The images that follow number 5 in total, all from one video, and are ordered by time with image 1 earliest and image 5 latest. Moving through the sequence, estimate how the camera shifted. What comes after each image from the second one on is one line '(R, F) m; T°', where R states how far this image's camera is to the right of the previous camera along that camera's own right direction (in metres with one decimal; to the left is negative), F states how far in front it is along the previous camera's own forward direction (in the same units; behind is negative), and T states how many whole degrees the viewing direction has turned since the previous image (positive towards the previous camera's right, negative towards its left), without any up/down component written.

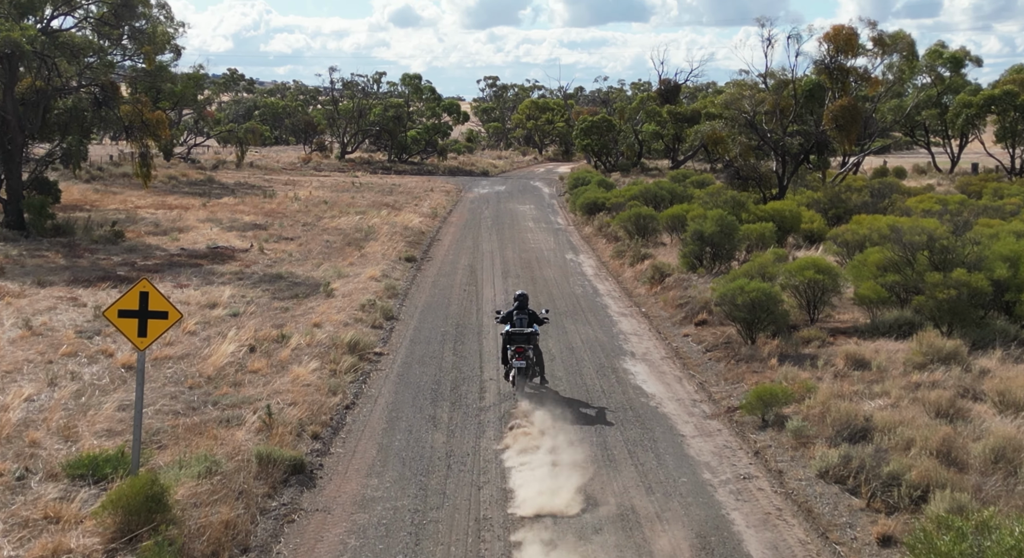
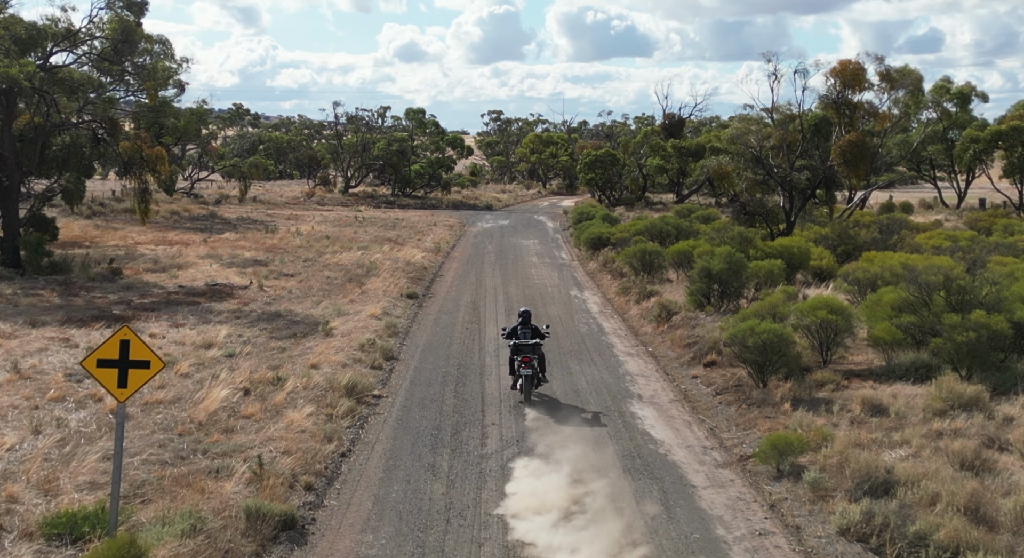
(0.0, +0.5) m; 0°
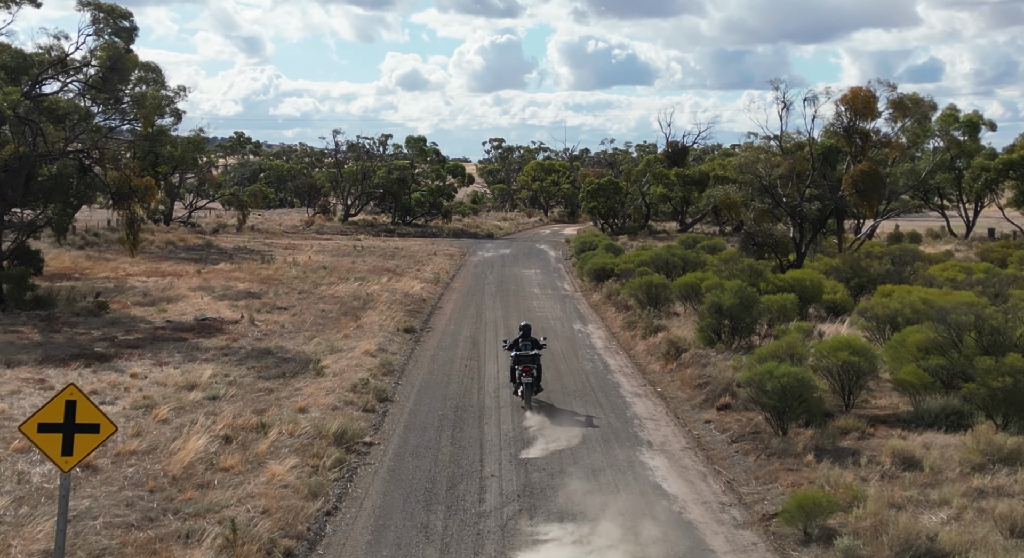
(0.0, +1.0) m; 0°
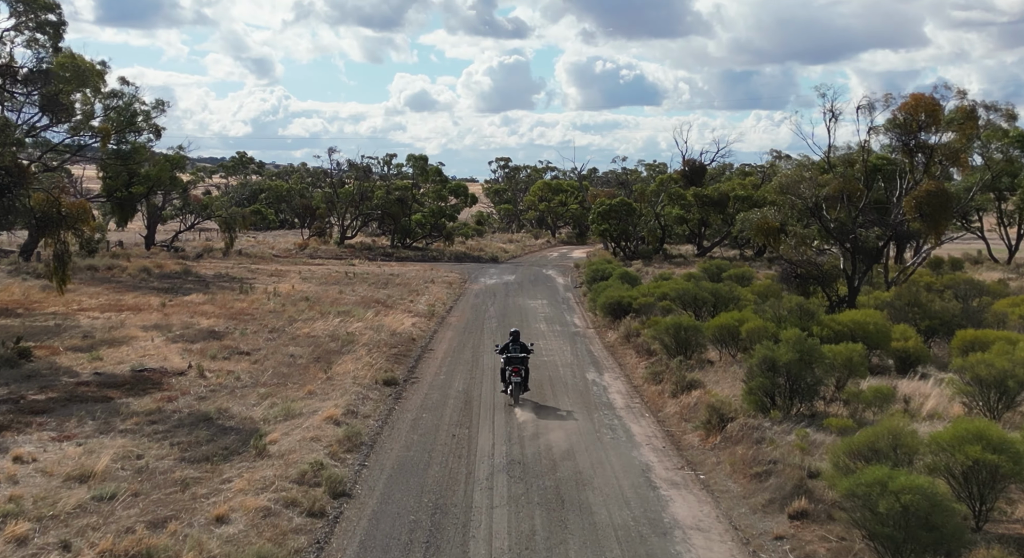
(+0.1, +4.5) m; 0°
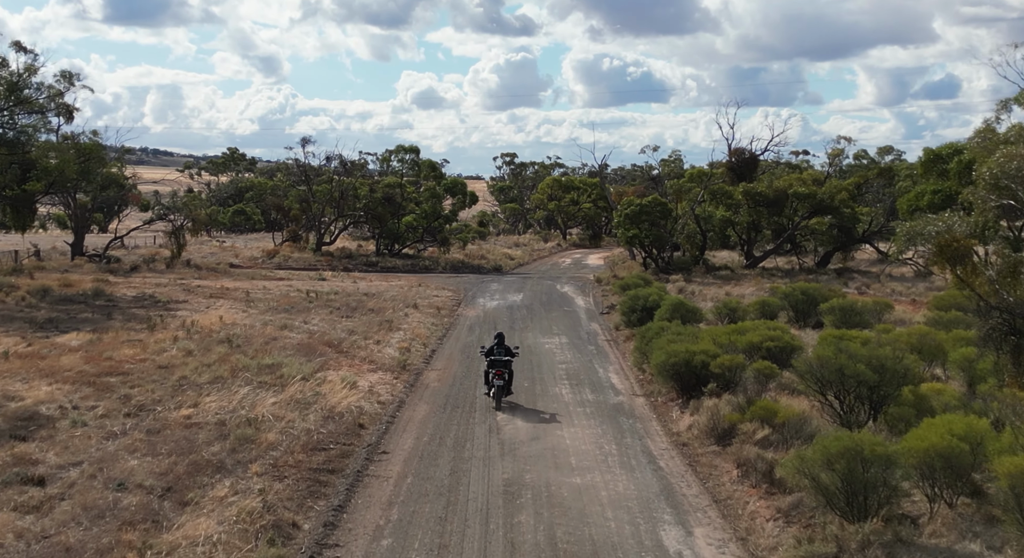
(0.0, +11.5) m; 0°
